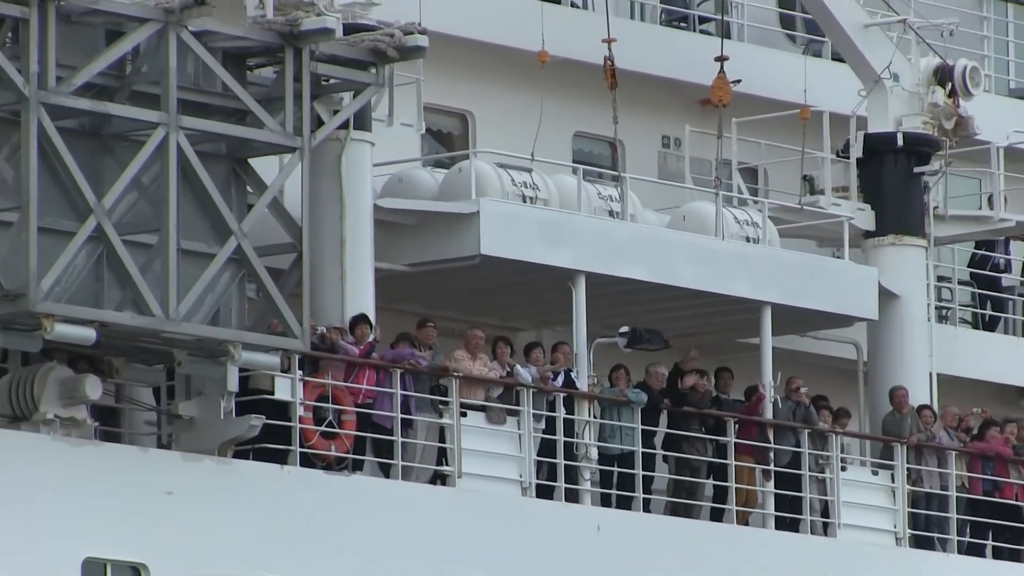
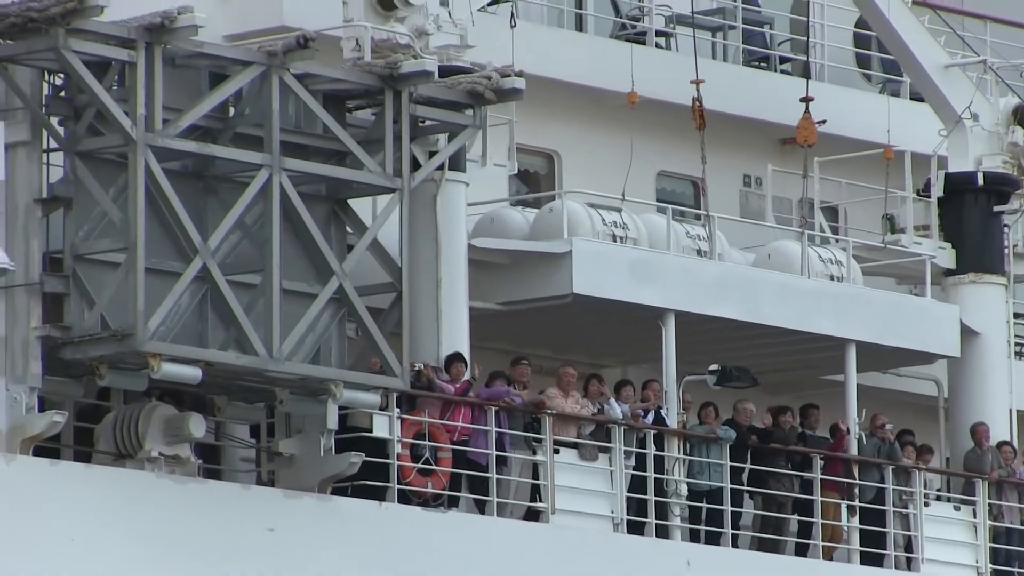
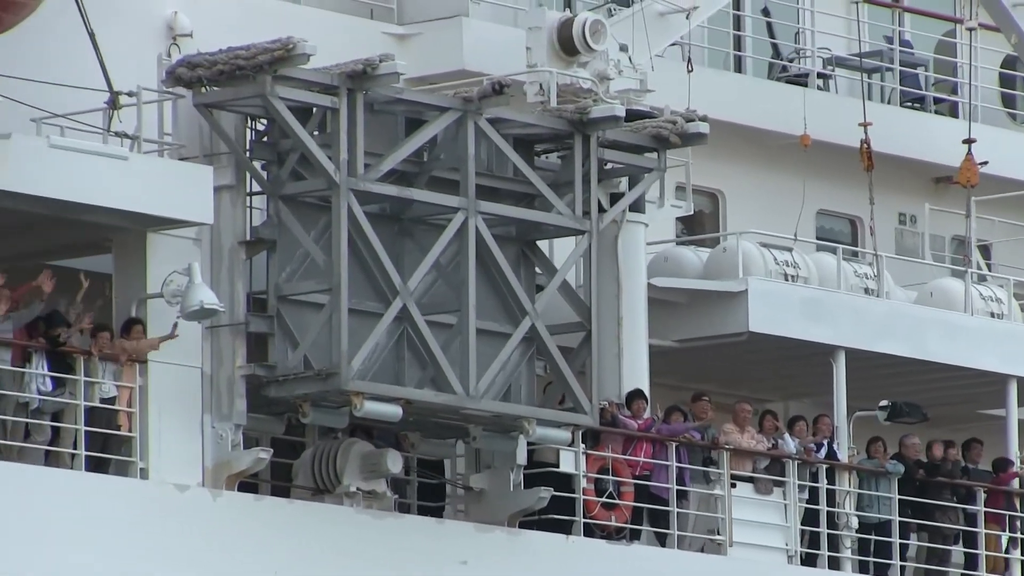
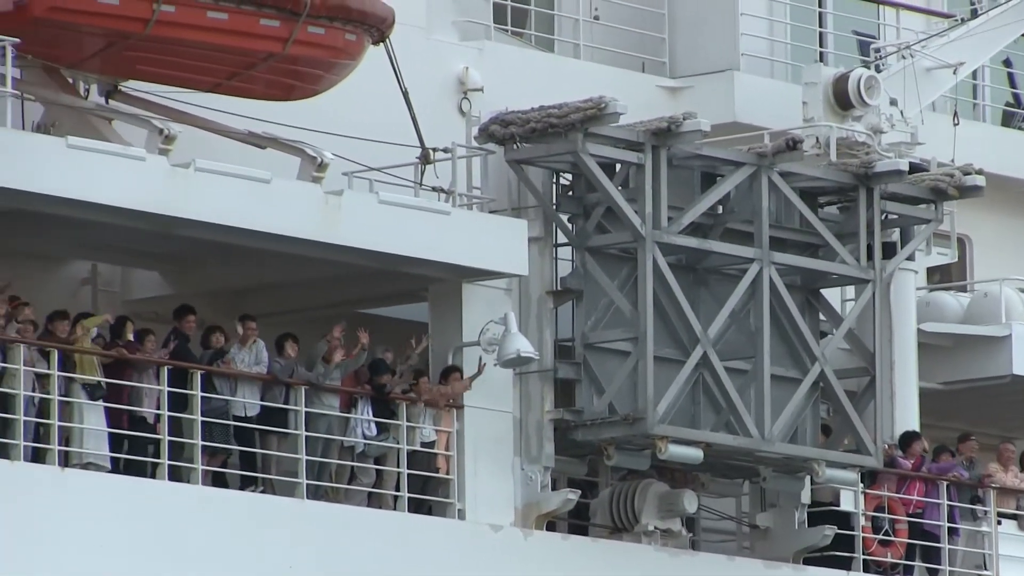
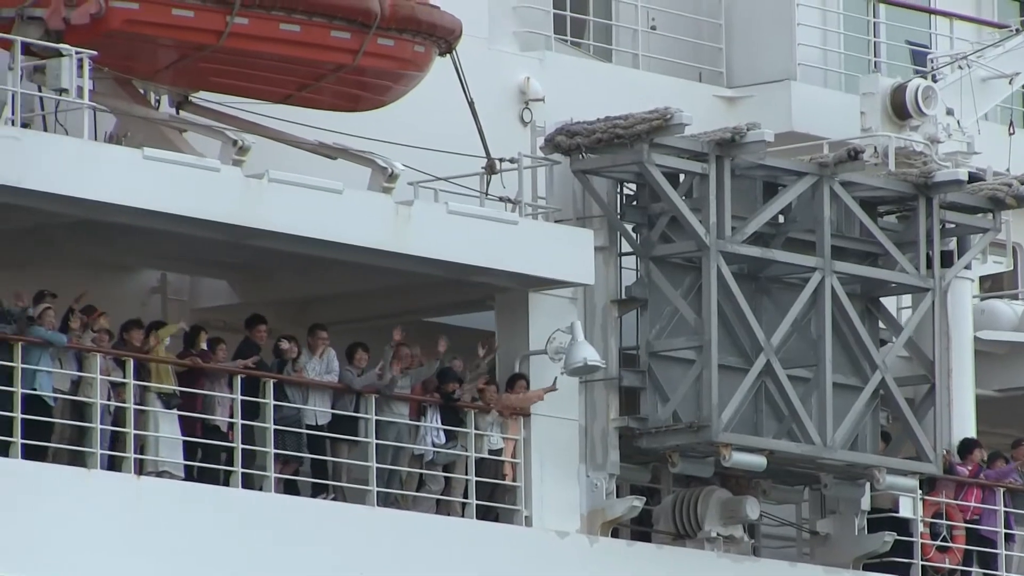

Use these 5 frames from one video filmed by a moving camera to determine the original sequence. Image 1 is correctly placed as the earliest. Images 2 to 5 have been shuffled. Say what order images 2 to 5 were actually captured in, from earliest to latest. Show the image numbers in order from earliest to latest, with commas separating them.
2, 3, 4, 5
